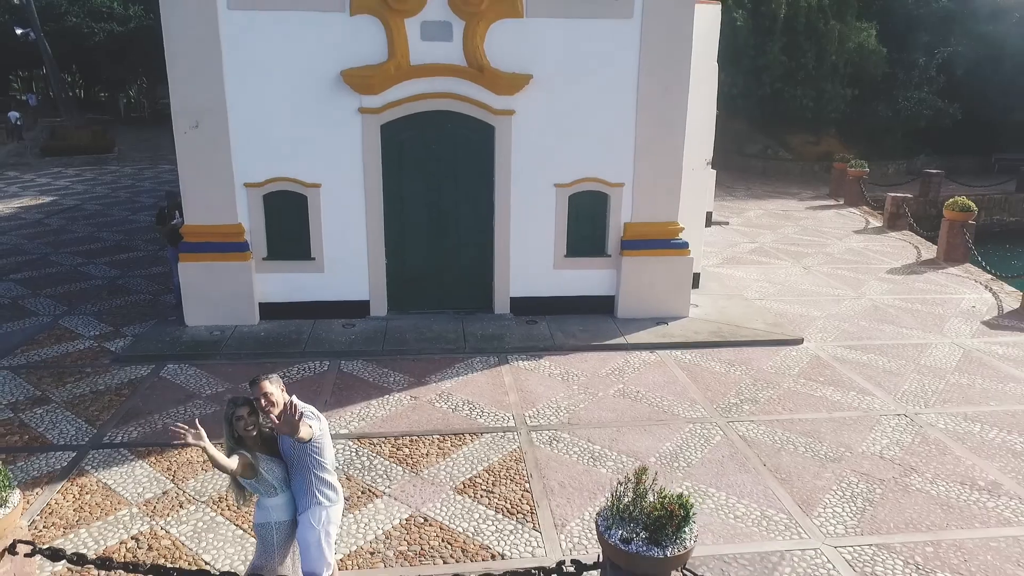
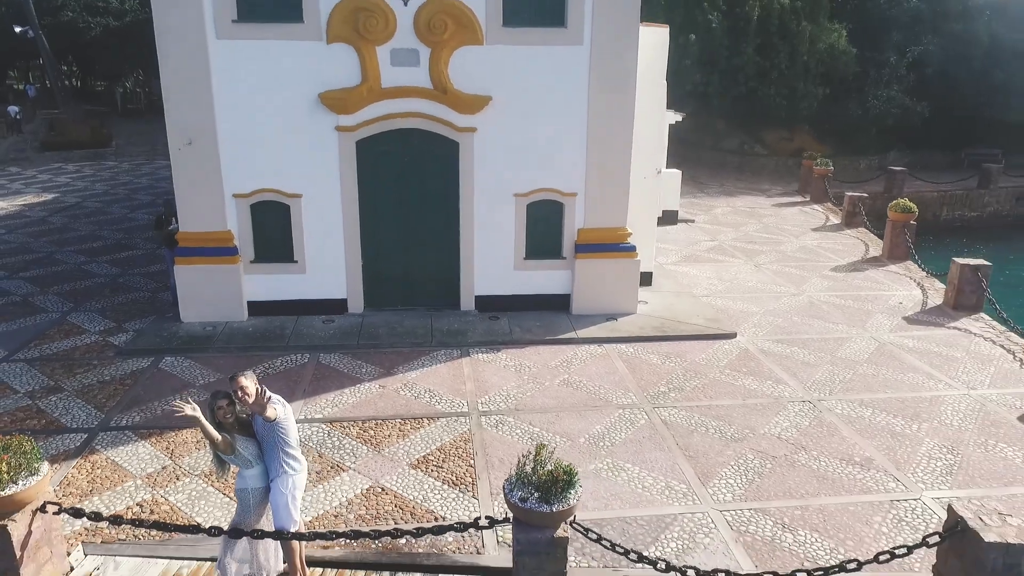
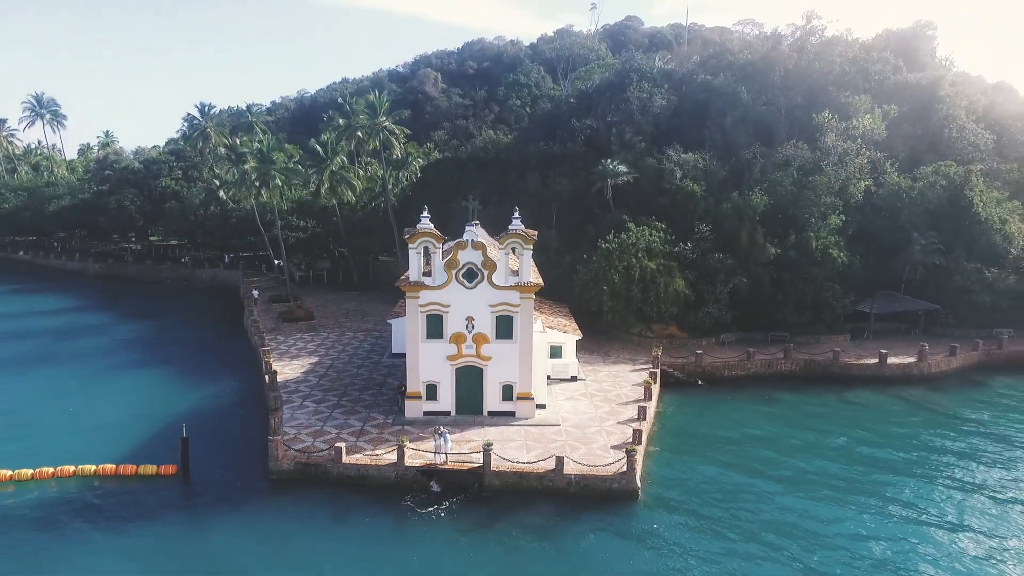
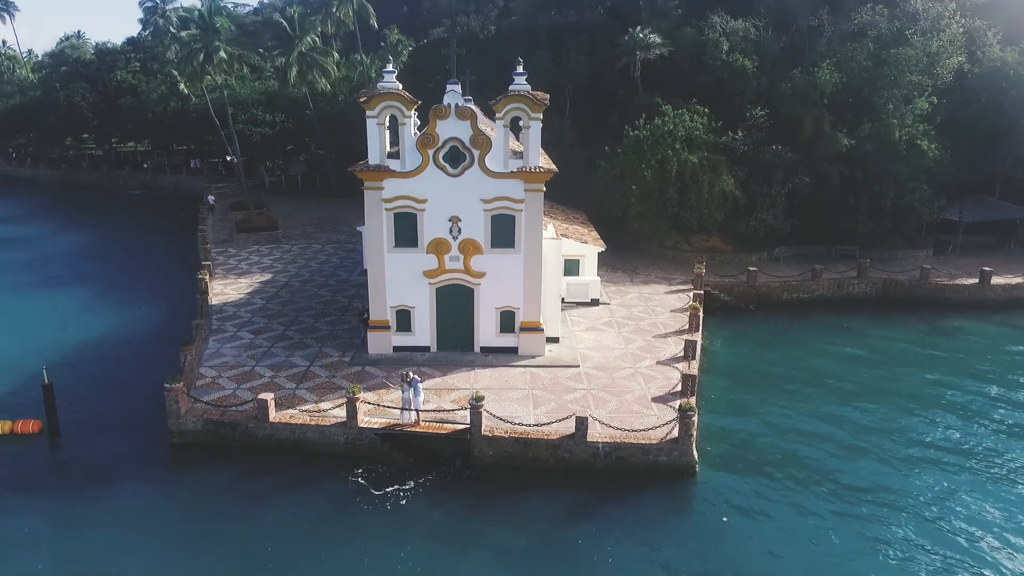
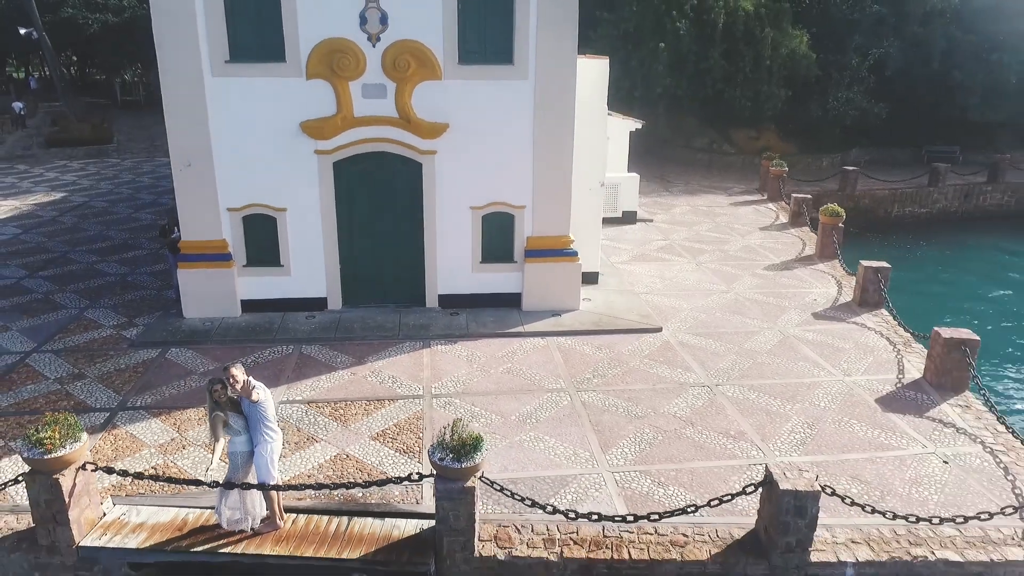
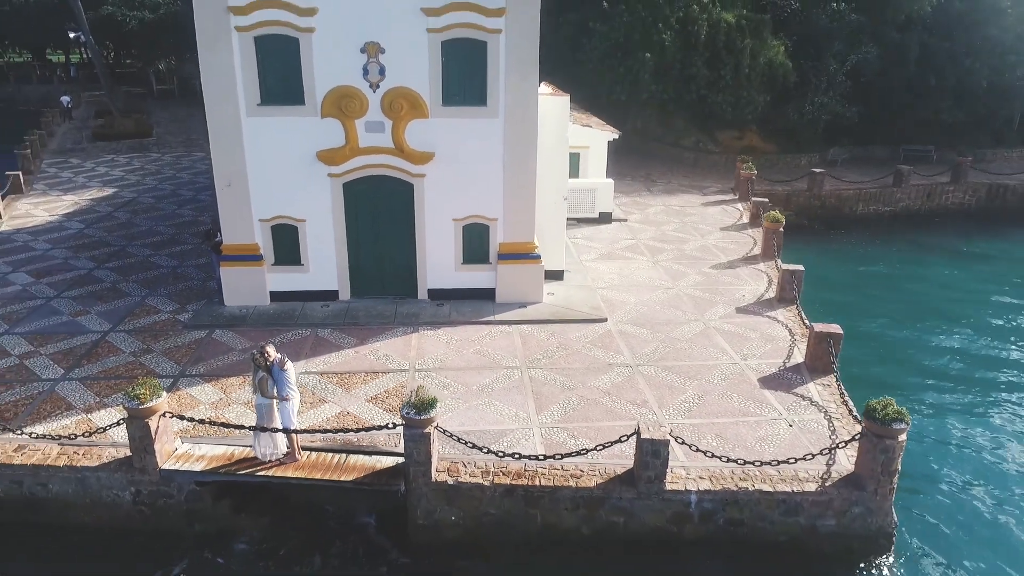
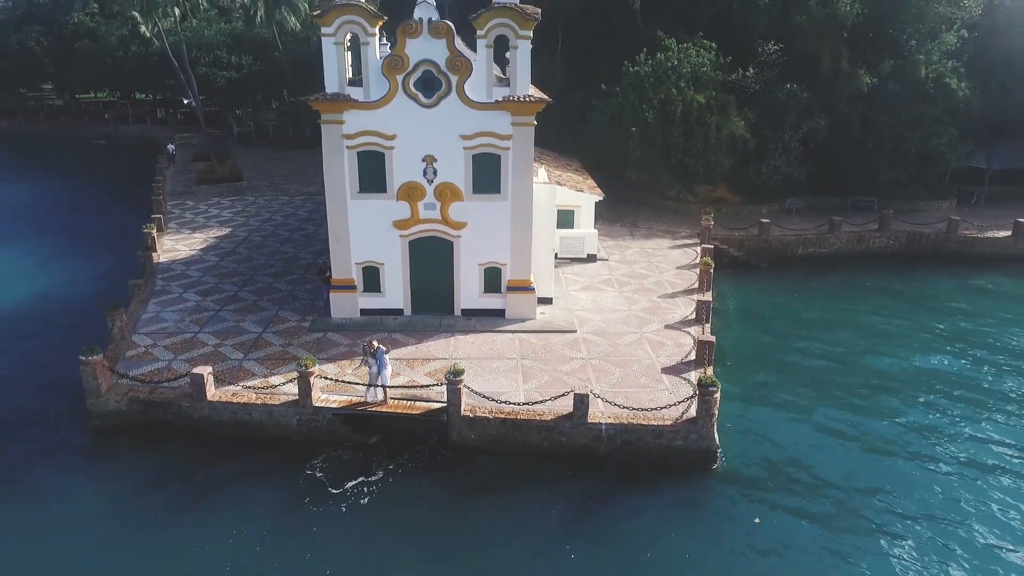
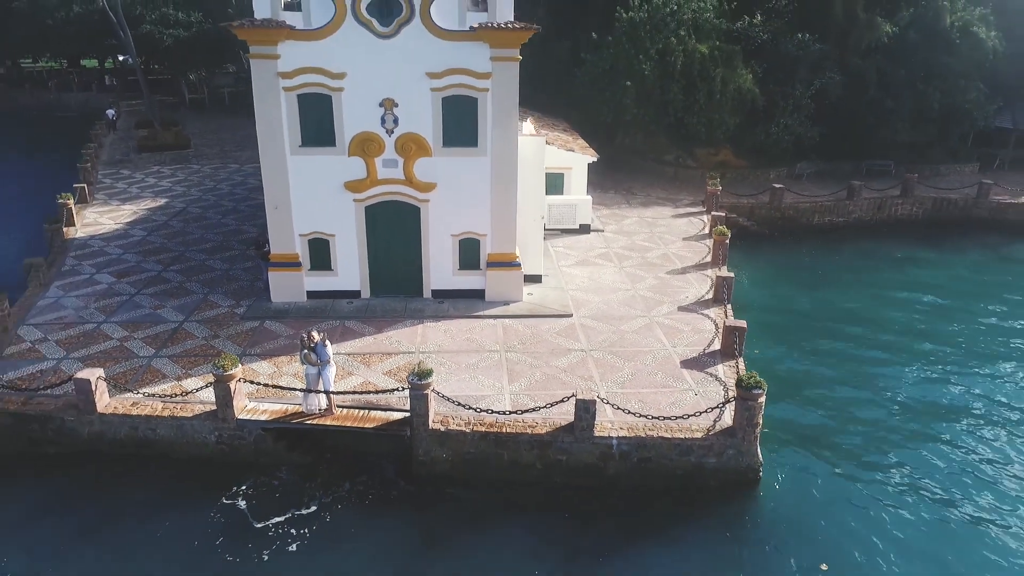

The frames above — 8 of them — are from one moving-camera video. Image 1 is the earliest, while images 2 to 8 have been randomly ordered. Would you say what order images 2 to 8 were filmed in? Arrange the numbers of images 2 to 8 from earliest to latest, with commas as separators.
2, 5, 6, 8, 7, 4, 3
